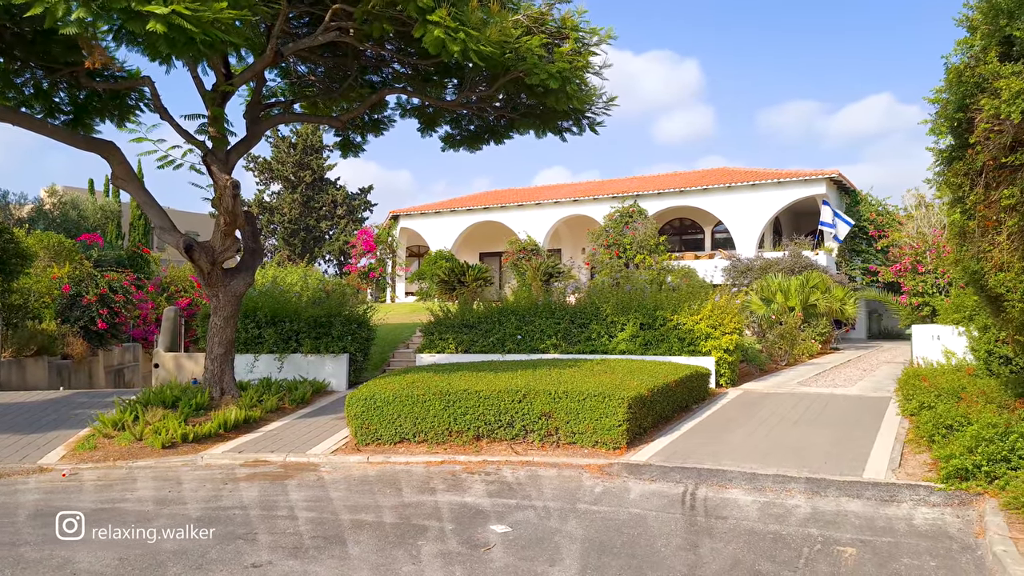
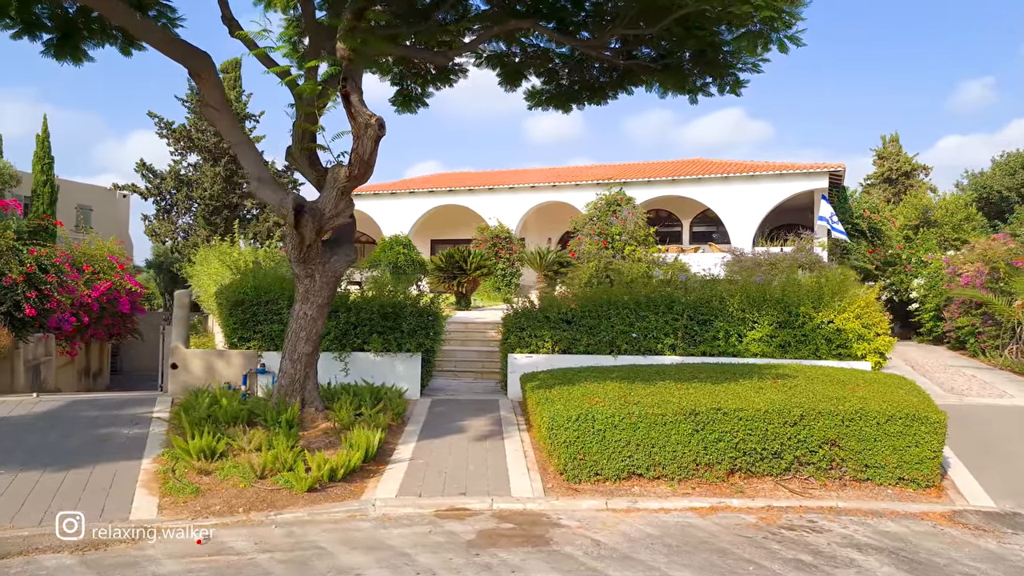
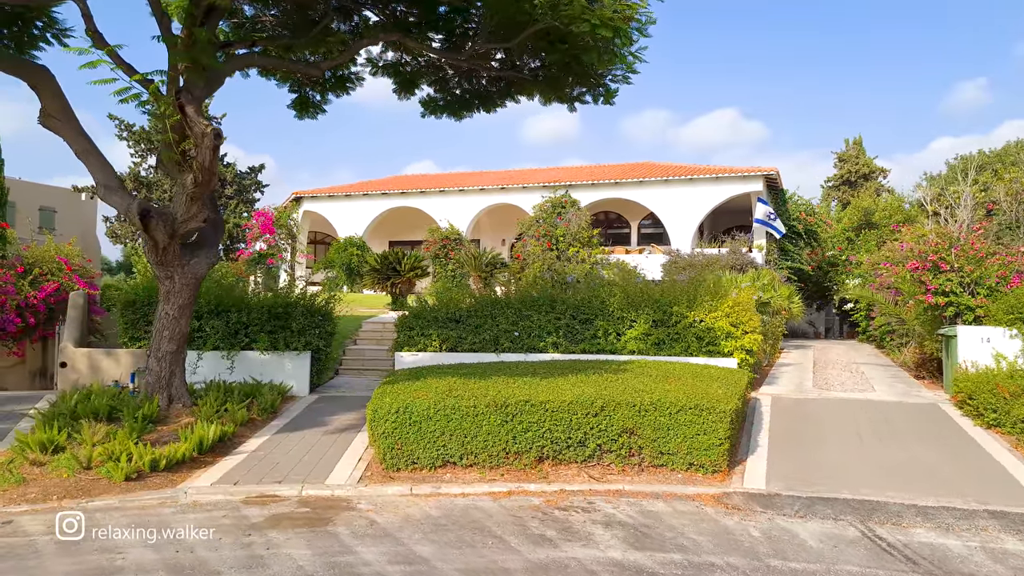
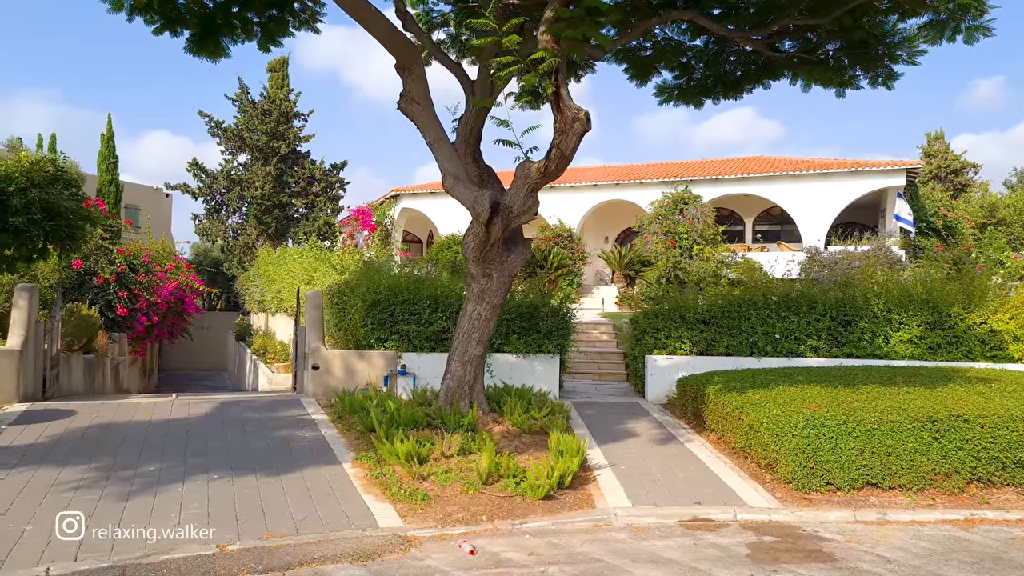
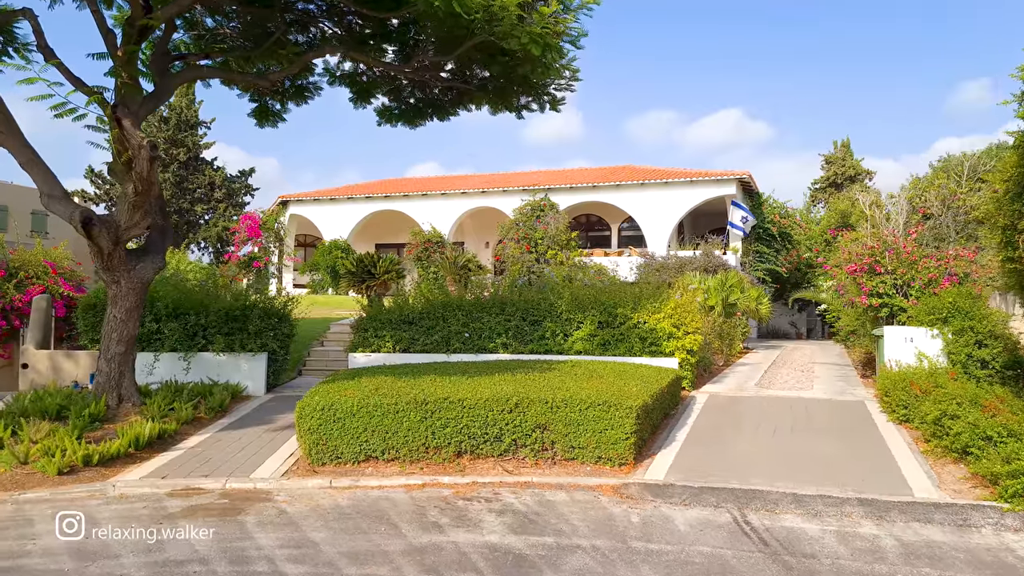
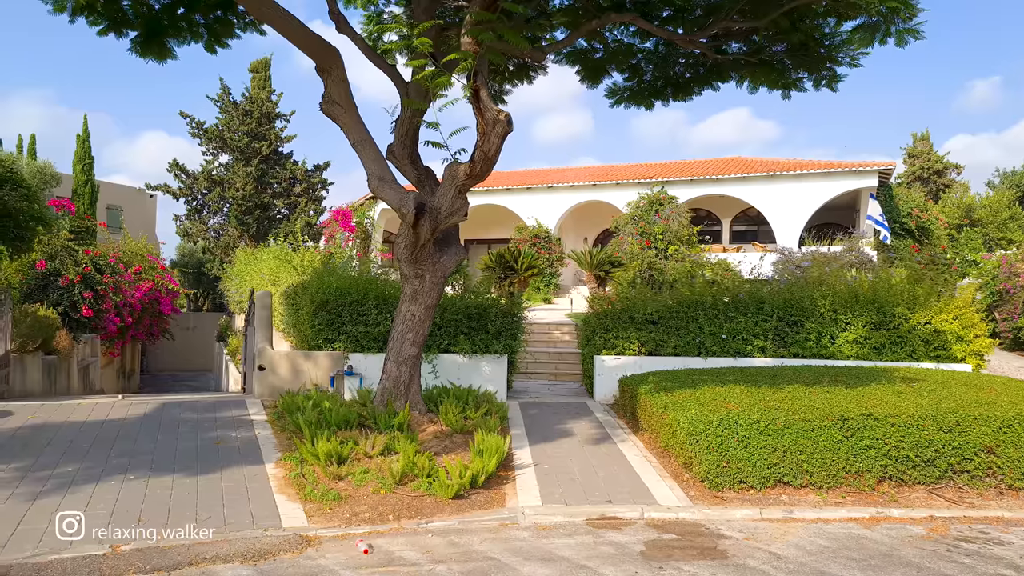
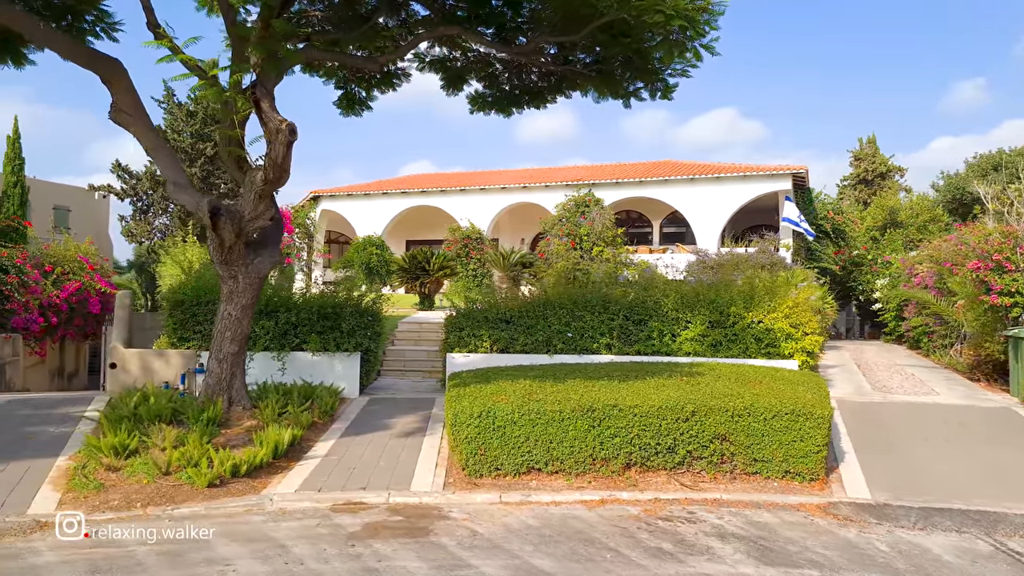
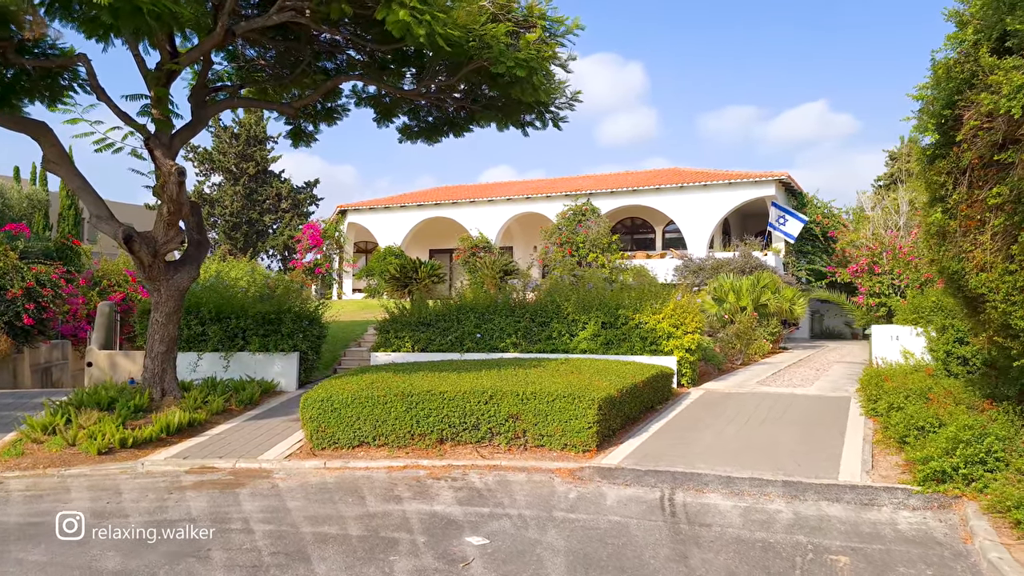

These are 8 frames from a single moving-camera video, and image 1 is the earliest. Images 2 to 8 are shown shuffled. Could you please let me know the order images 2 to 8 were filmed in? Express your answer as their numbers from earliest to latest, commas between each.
8, 5, 3, 7, 2, 6, 4
